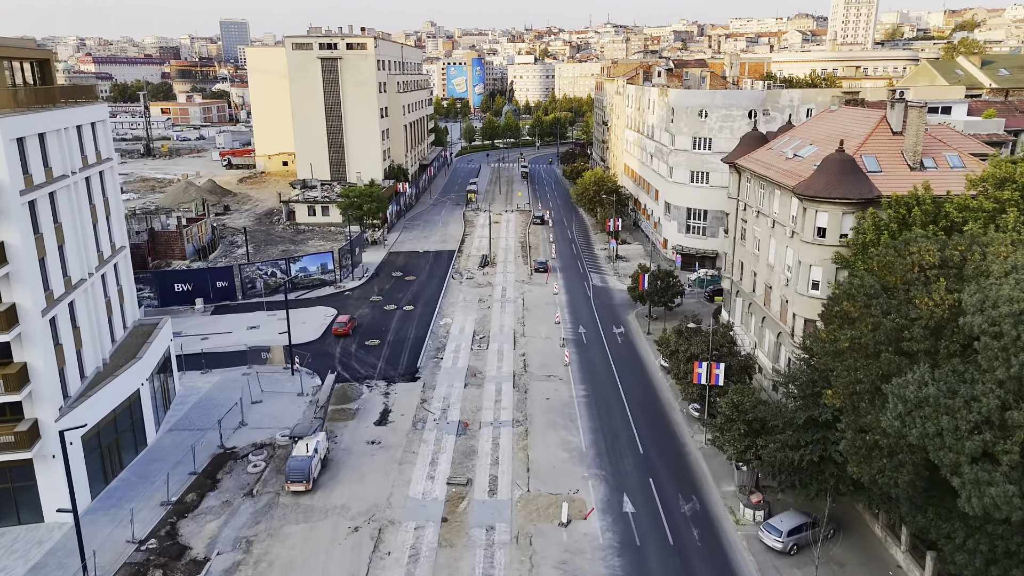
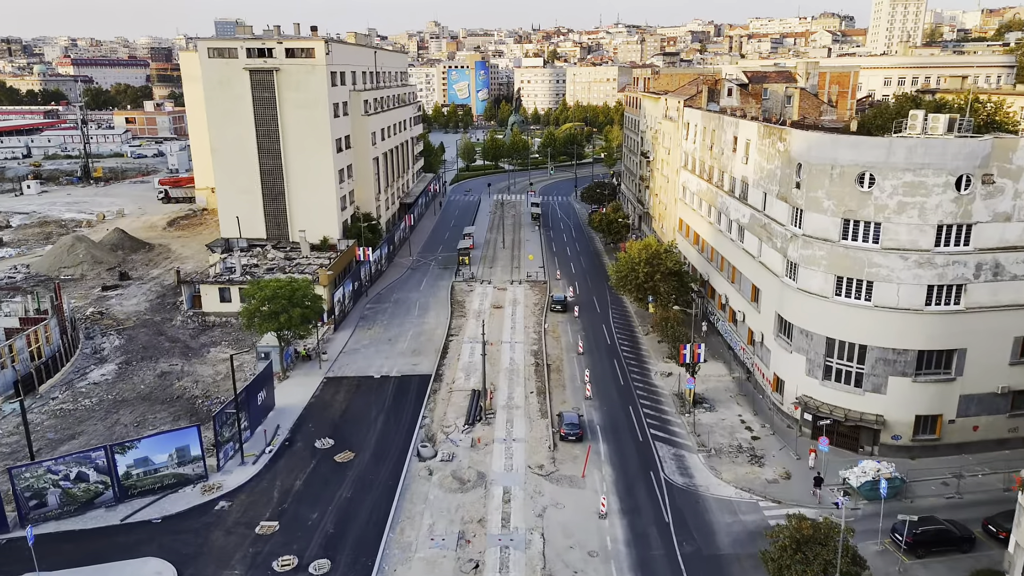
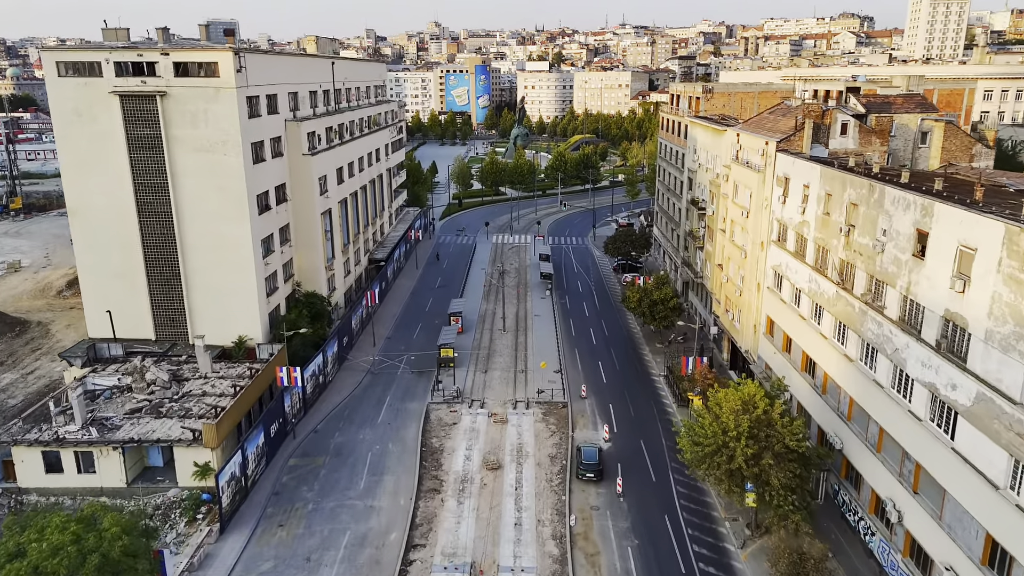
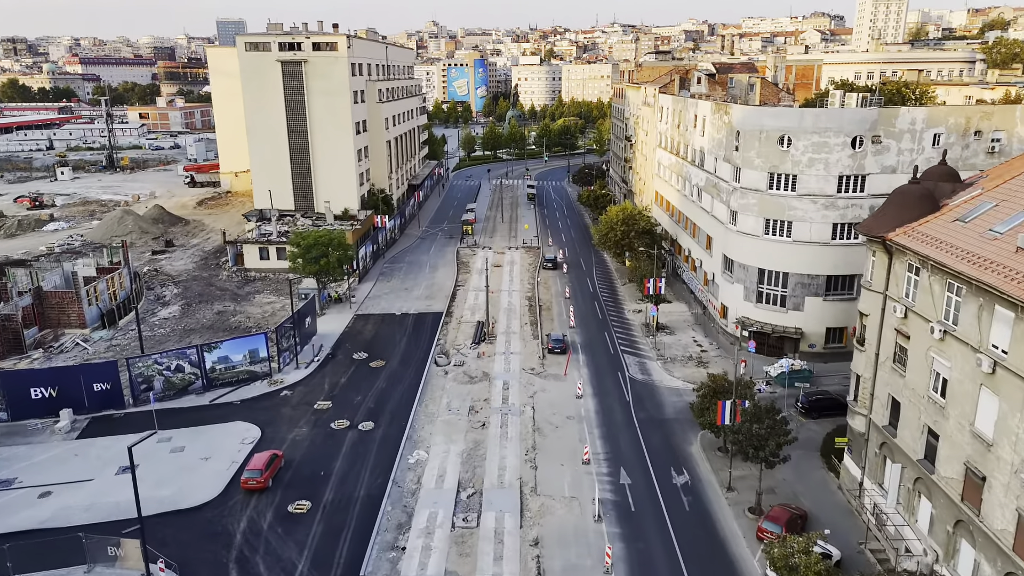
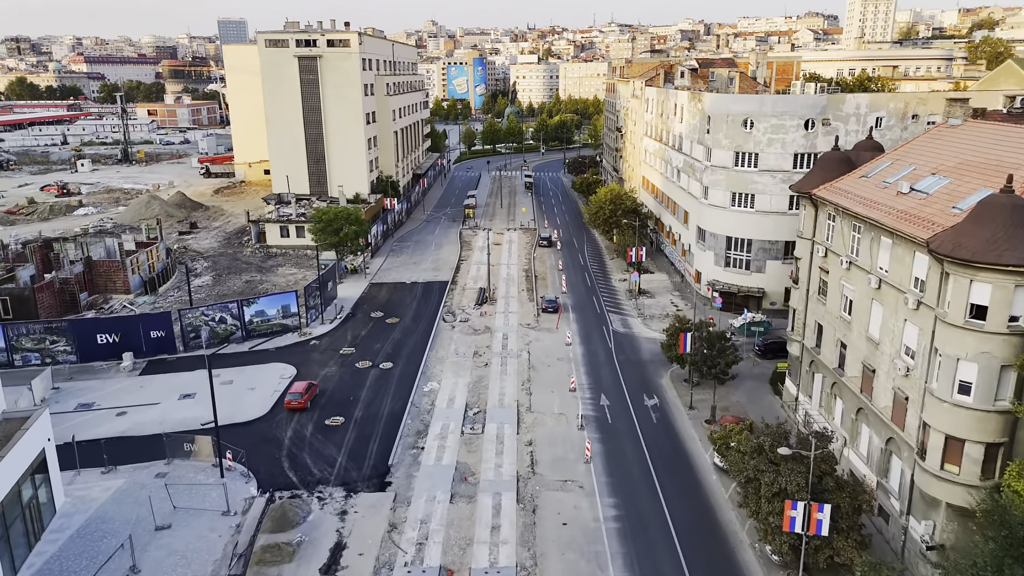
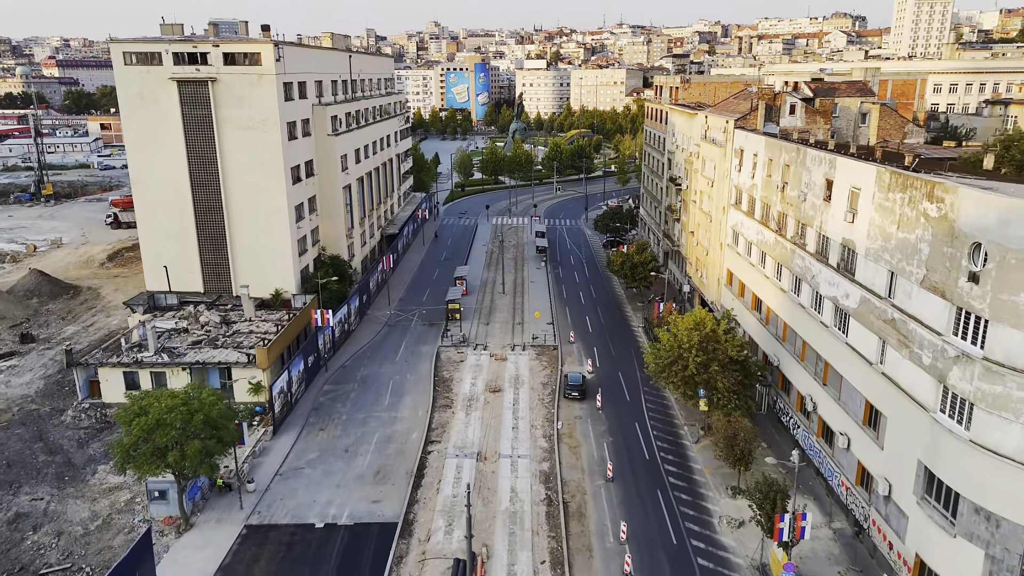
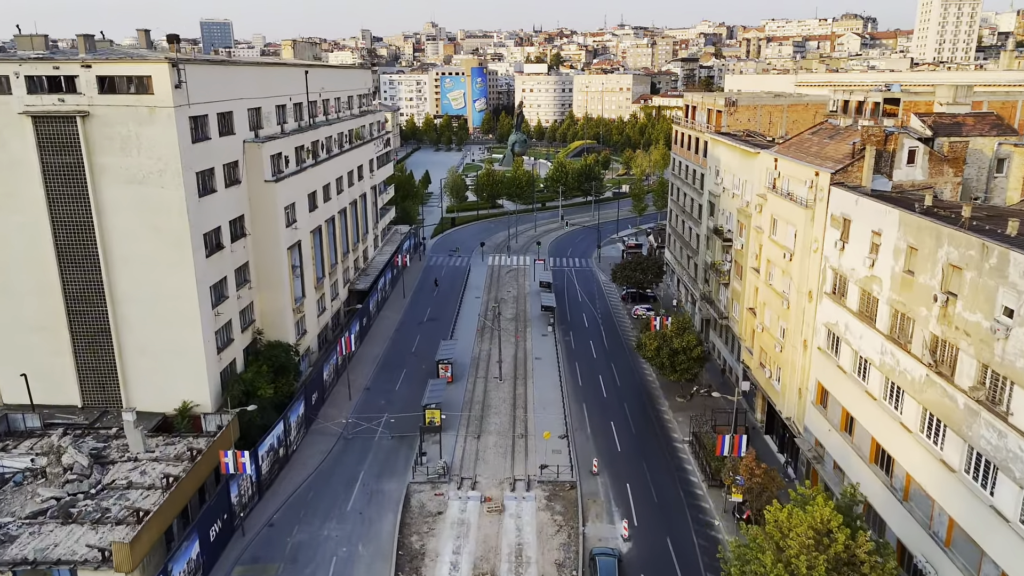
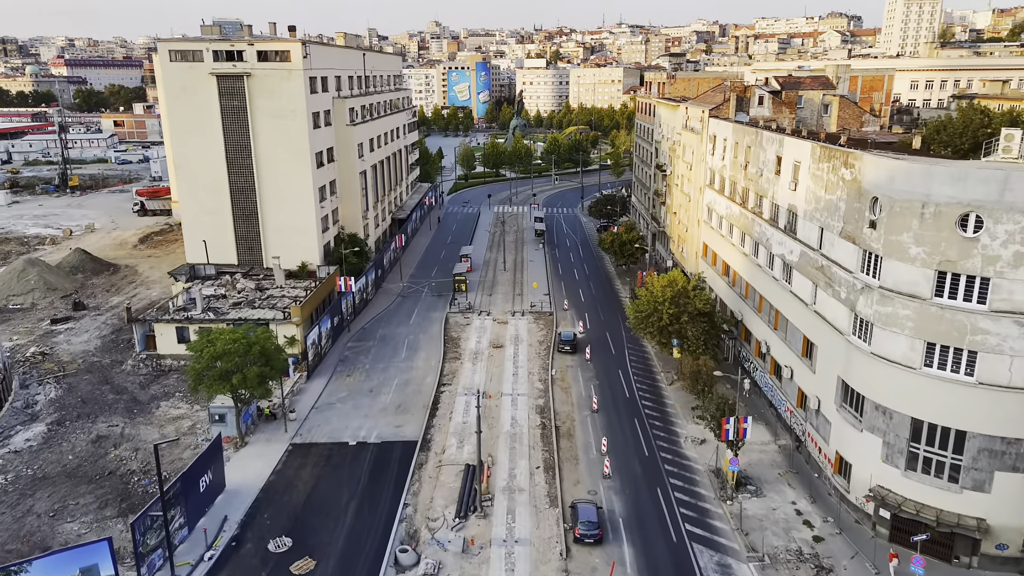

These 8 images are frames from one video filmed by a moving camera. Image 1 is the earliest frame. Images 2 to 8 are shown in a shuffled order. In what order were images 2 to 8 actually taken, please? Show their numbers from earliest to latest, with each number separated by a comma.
5, 4, 2, 8, 6, 3, 7
